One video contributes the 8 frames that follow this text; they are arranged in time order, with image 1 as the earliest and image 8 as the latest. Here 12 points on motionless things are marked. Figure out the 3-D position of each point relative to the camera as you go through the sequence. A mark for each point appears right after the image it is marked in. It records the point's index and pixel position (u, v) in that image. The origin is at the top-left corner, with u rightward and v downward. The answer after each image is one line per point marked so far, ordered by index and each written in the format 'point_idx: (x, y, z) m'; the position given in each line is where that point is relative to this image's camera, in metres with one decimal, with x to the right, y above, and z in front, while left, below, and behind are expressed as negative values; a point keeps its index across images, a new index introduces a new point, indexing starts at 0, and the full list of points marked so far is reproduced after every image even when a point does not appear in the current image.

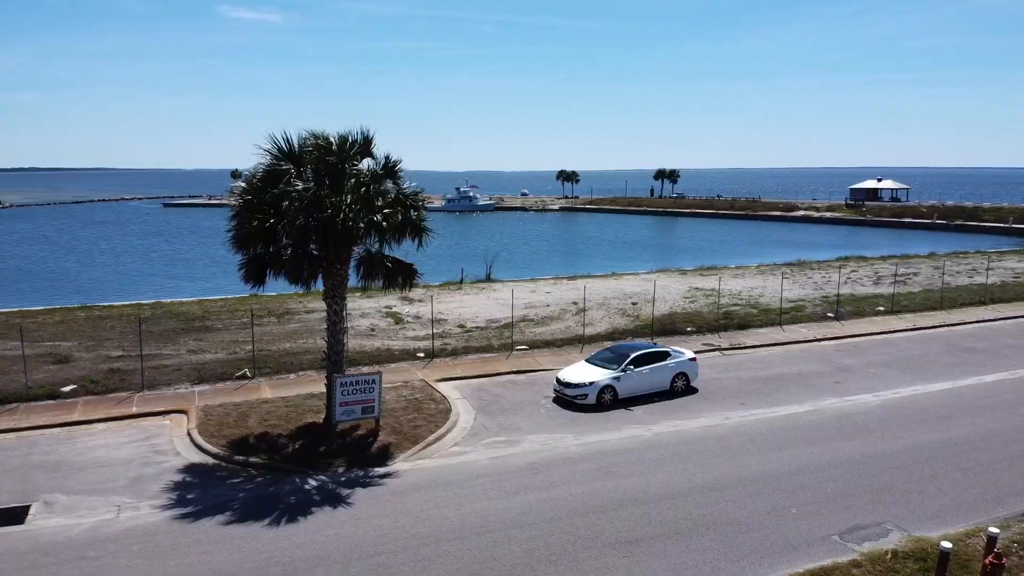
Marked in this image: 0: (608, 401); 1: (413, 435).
0: (+2.1, -2.5, +17.0) m
1: (-2.0, -3.0, +15.3) m
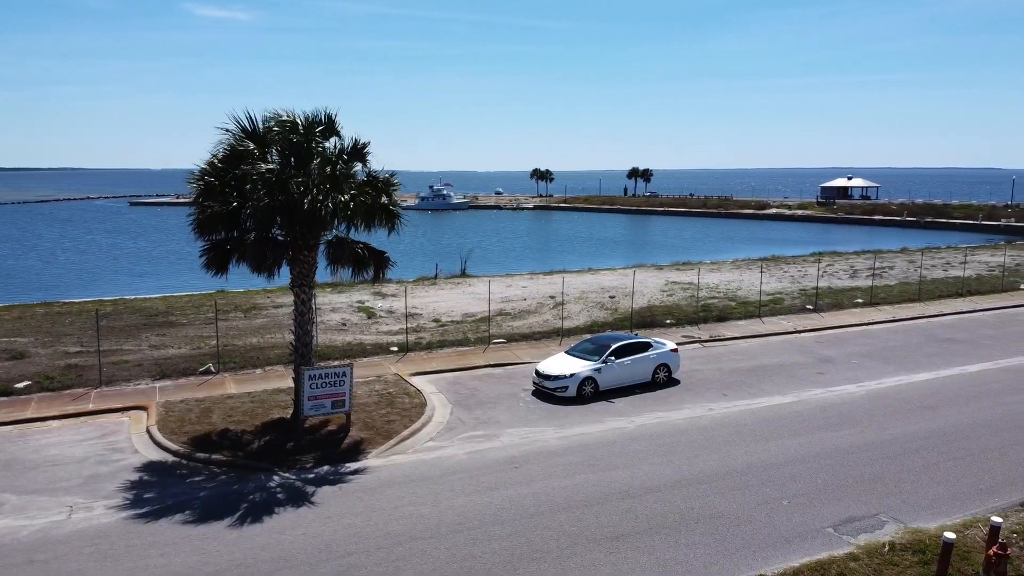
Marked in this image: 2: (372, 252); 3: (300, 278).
0: (+1.7, -2.3, +16.5) m
1: (-2.4, -2.7, +14.6) m
2: (-2.8, +0.7, +15.4) m
3: (-4.1, +0.2, +14.7) m
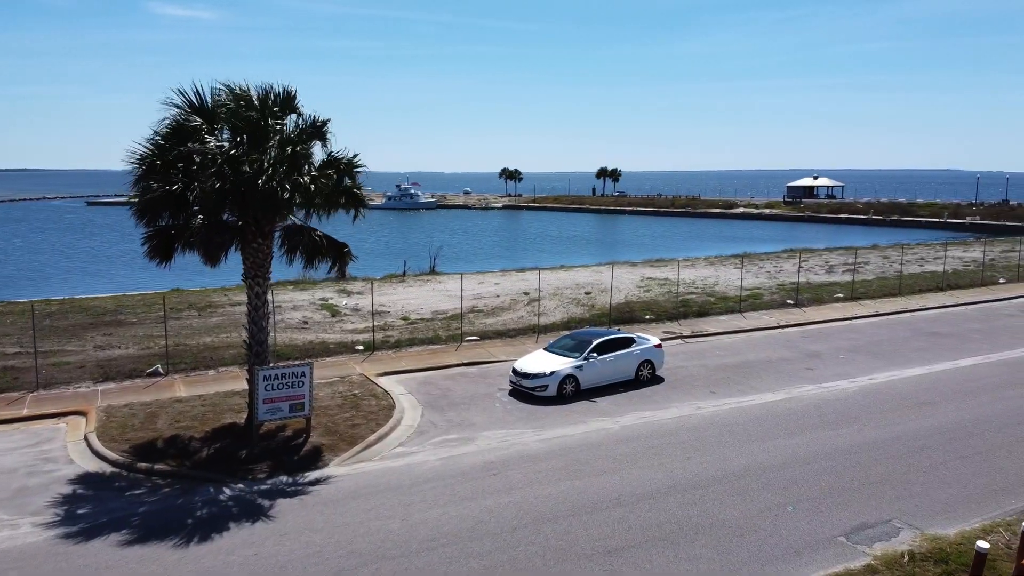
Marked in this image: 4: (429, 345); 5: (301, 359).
0: (+1.2, -2.1, +15.4) m
1: (-2.8, -2.6, +13.3) m
2: (-3.3, +0.9, +14.1) m
3: (-4.5, +0.3, +13.4) m
4: (-2.1, -1.5, +19.5) m
5: (-4.9, -1.7, +17.8) m
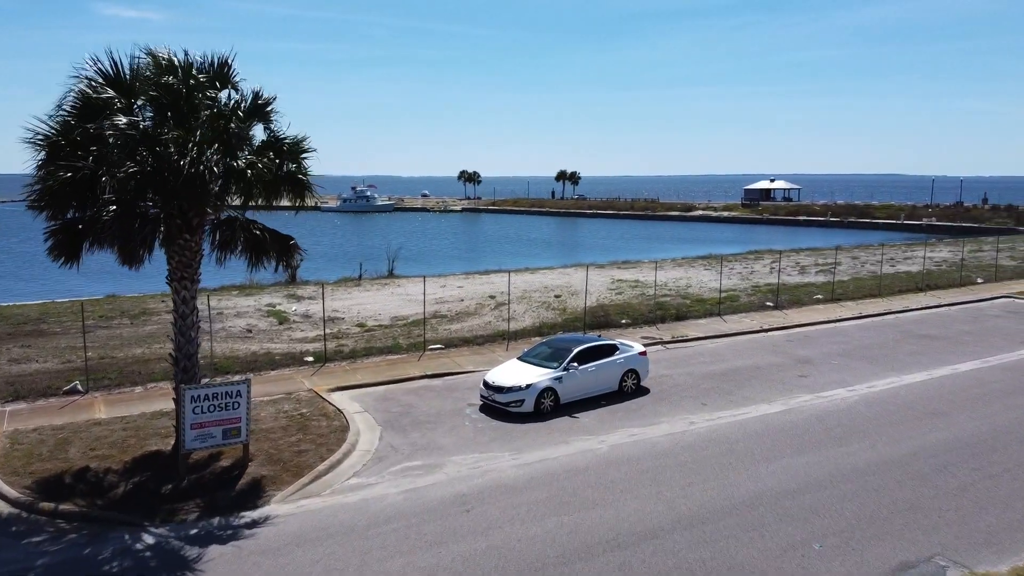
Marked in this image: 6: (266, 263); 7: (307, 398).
0: (+0.6, -2.1, +13.7) m
1: (-3.2, -2.6, +11.4) m
2: (-3.8, +0.8, +12.2) m
3: (-4.9, +0.3, +11.4) m
4: (-2.8, -1.5, +17.6) m
5: (-5.6, -1.8, +15.8) m
6: (-3.9, +0.4, +12.1) m
7: (-3.8, -2.0, +14.4) m
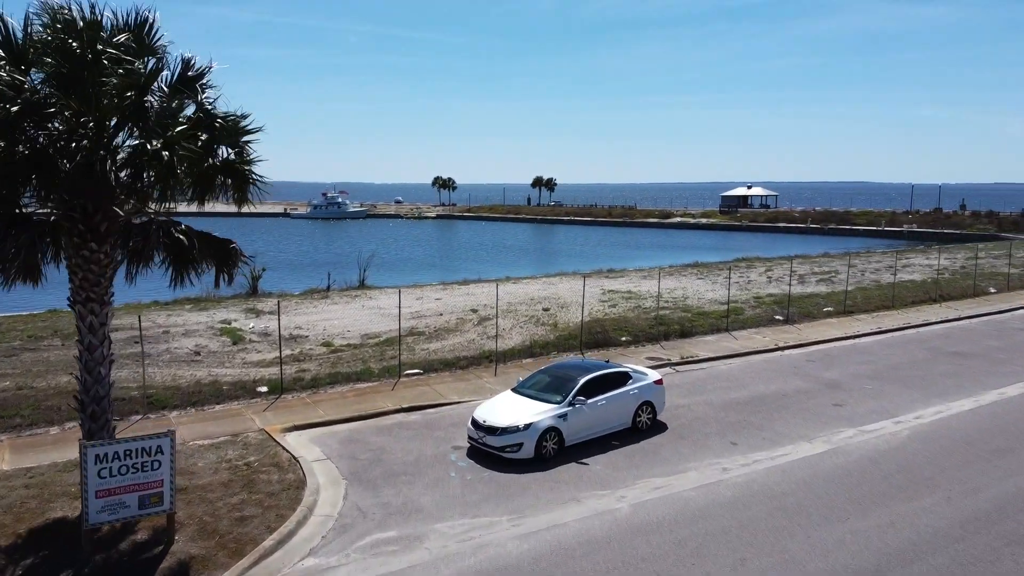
0: (+0.6, -2.4, +11.3) m
1: (-3.2, -2.9, +8.9) m
2: (-3.8, +0.5, +9.7) m
3: (-4.9, 0.0, +8.8) m
4: (-3.0, -1.9, +15.1) m
5: (-5.7, -2.1, +13.2) m
6: (-3.9, +0.1, +9.6) m
7: (-3.9, -2.3, +11.8) m
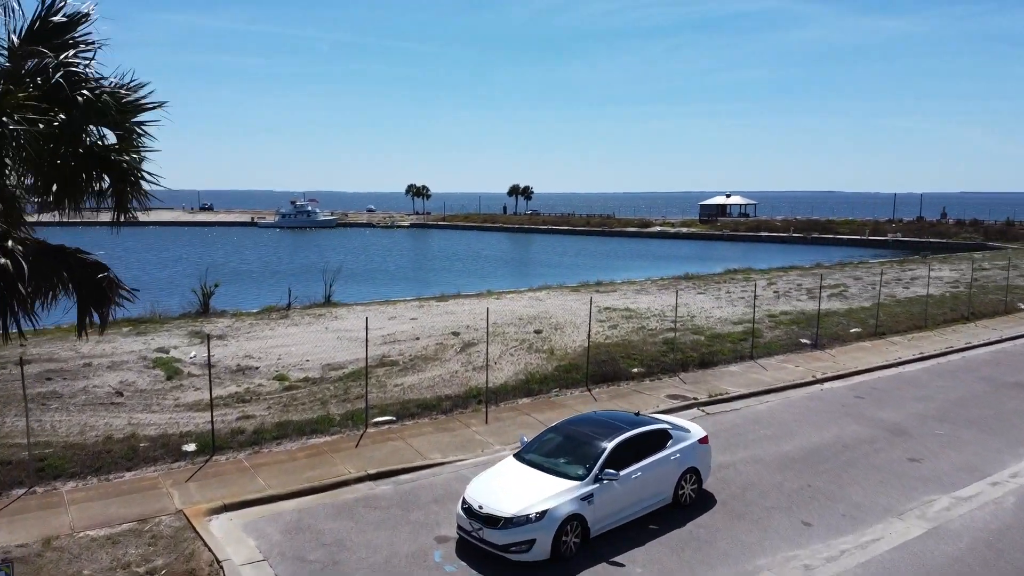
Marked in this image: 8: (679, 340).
0: (+0.6, -2.8, +8.3) m
1: (-3.0, -3.3, +5.8) m
2: (-3.7, +0.2, +6.5) m
3: (-4.8, -0.4, +5.6) m
4: (-3.1, -2.3, +11.9) m
5: (-5.7, -2.5, +10.0) m
6: (-3.8, -0.2, +6.5) m
7: (-3.9, -2.8, +8.7) m
8: (+4.2, -1.3, +19.2) m
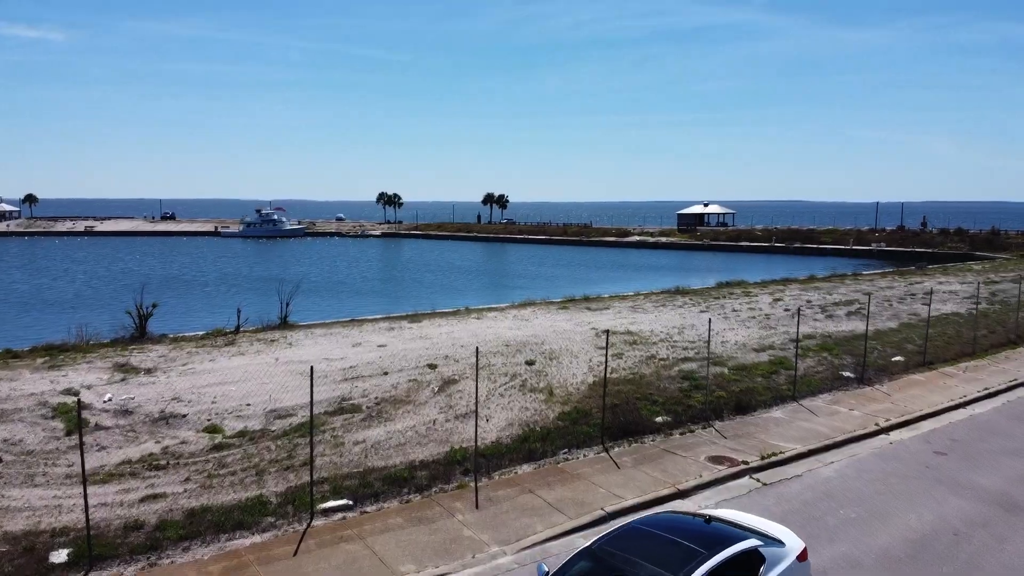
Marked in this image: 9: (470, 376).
0: (+0.8, -3.2, +5.0) m
1: (-2.8, -3.6, +2.4) m
2: (-3.4, -0.2, +3.2) m
3: (-4.5, -0.7, +2.2) m
4: (-3.1, -2.7, +8.6) m
5: (-5.6, -2.9, +6.5) m
6: (-3.6, -0.6, +3.1) m
7: (-3.7, -3.2, +5.3) m
8: (+3.9, -1.8, +16.1) m
9: (-0.8, -1.8, +15.9) m
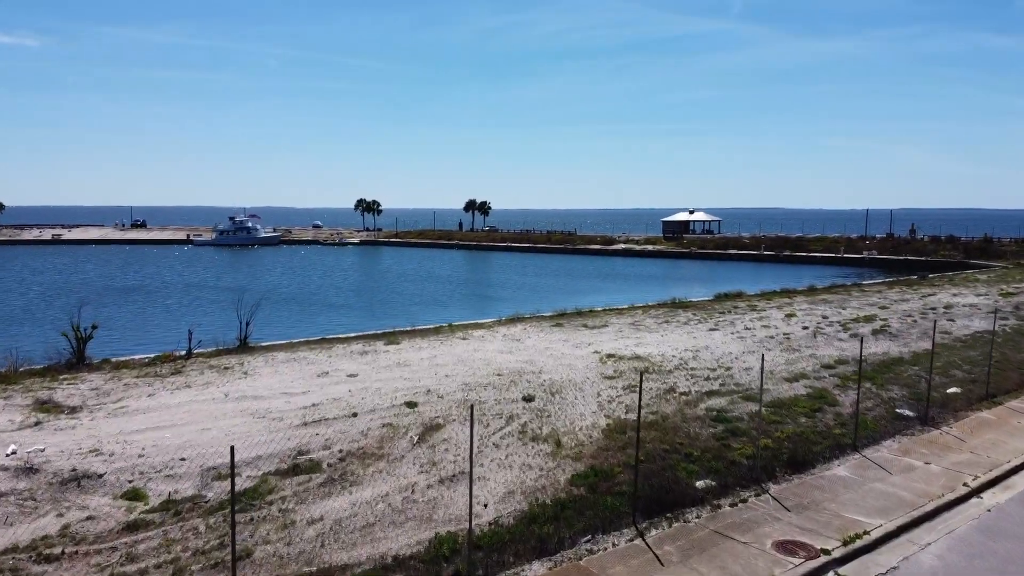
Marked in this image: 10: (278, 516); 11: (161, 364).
0: (+1.0, -3.5, +2.4) m
1: (-2.5, -3.9, -0.4) m
2: (-3.2, -0.5, +0.4) m
3: (-4.2, -1.0, -0.6) m
4: (-3.0, -3.1, +5.8) m
5: (-5.4, -3.3, +3.7) m
6: (-3.3, -0.9, +0.3) m
7: (-3.5, -3.5, +2.5) m
8: (+3.9, -2.2, +13.5) m
9: (-0.9, -2.3, +13.2) m
10: (-2.8, -2.8, +9.3) m
11: (-8.8, -1.9, +19.3) m
